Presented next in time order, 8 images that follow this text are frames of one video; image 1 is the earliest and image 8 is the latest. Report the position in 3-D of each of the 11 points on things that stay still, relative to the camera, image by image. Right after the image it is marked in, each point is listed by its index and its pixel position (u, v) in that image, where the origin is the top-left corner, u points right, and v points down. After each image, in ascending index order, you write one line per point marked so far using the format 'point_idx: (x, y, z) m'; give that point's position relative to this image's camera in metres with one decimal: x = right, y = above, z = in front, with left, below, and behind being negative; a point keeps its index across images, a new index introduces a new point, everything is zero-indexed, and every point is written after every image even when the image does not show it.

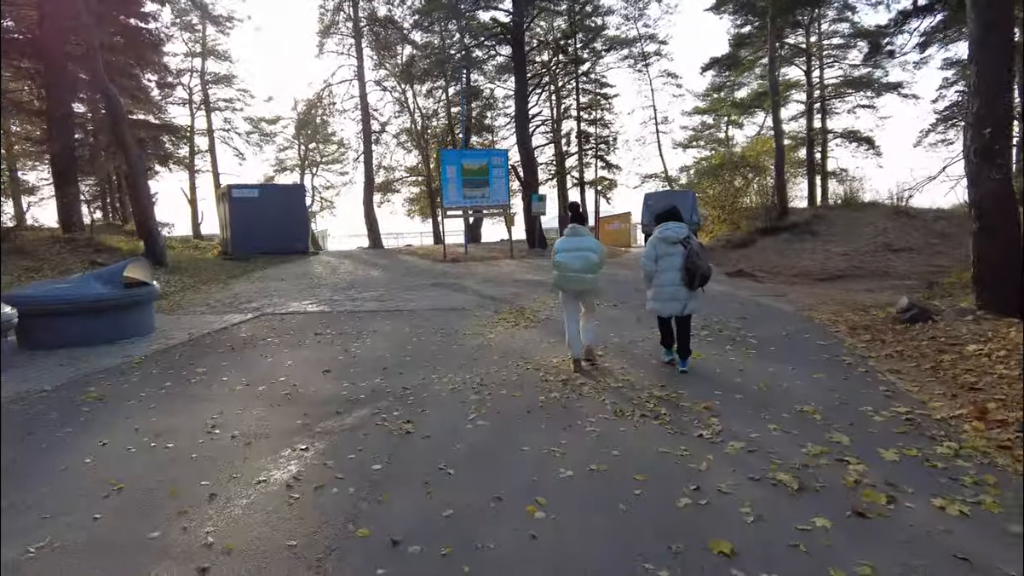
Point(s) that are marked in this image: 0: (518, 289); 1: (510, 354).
0: (+0.1, 0.0, +12.7) m
1: (0.0, -0.7, +6.8) m
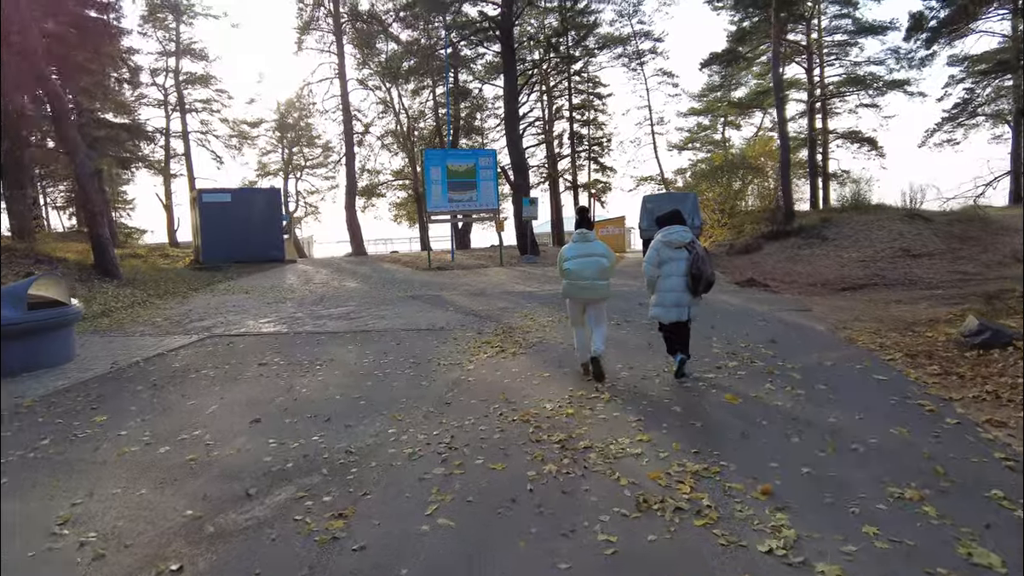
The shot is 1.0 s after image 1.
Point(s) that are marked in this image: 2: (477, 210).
0: (-0.1, -0.2, +11.3) m
1: (-0.2, -0.9, +5.4) m
2: (-1.1, +2.4, +19.7) m
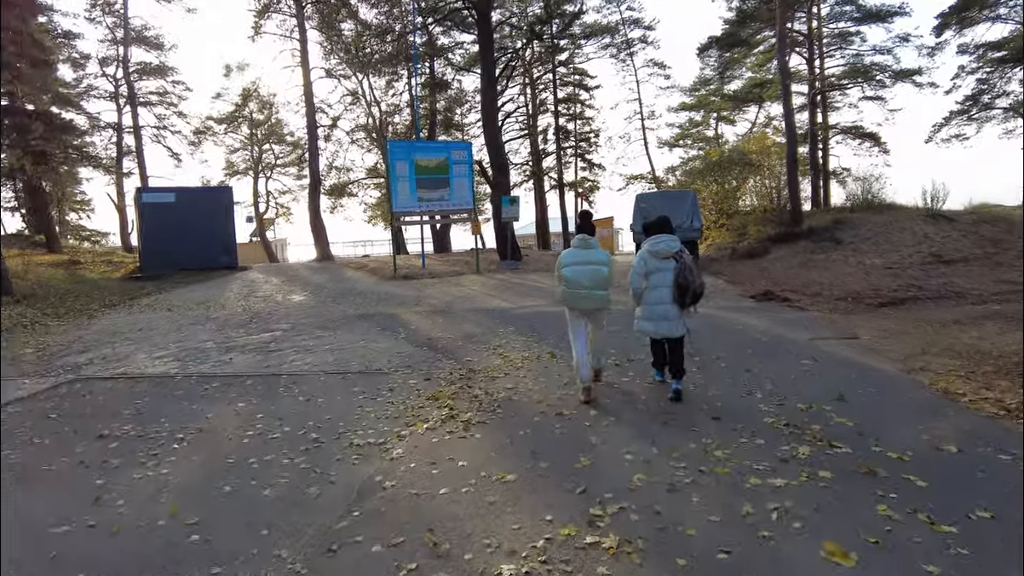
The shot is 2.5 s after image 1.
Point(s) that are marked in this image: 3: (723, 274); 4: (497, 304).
0: (-0.5, -0.5, +9.0) m
1: (-0.5, -1.2, +3.1) m
2: (-1.7, +2.1, +17.4) m
3: (+5.3, +0.4, +16.4) m
4: (-0.3, -0.3, +11.4) m
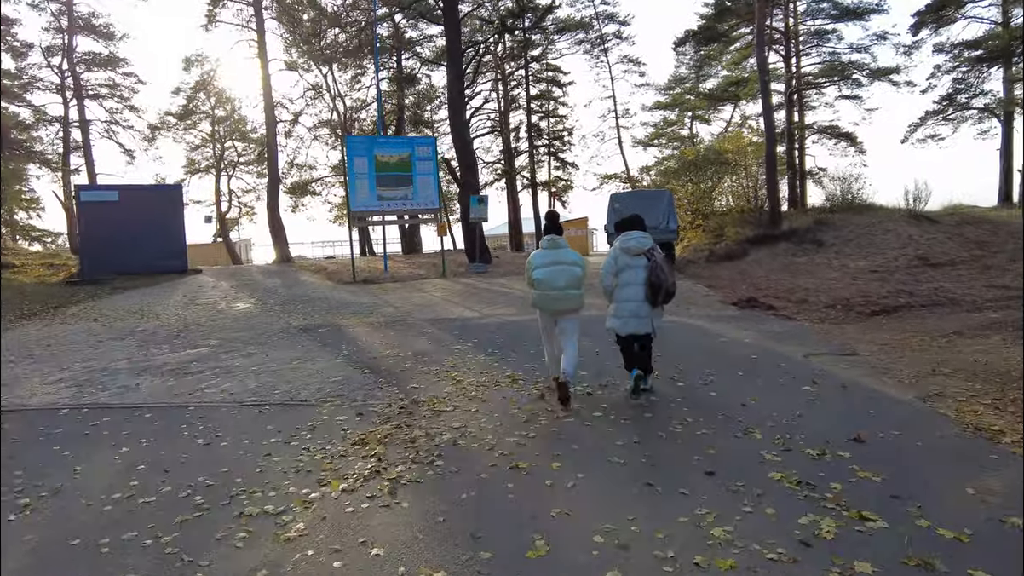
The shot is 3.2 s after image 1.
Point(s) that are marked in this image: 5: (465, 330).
0: (-1.0, -0.6, +8.0) m
1: (-0.8, -1.3, +2.1) m
2: (-2.5, +2.0, +16.3) m
3: (+4.5, +0.2, +15.5) m
4: (-0.9, -0.4, +10.4) m
5: (-0.6, -0.6, +8.7) m
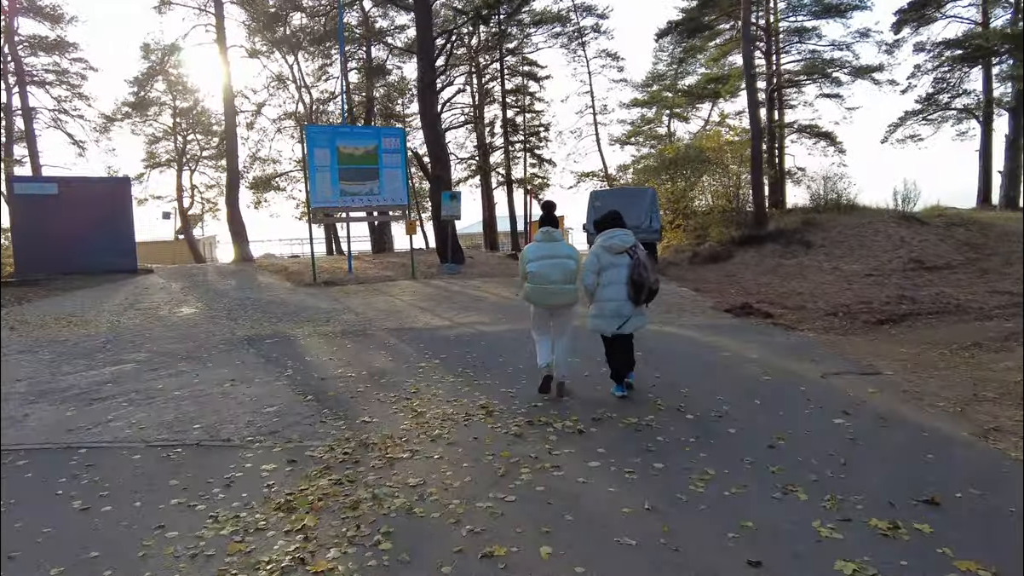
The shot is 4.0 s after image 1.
0: (-1.3, -0.7, +6.9) m
1: (-0.8, -1.4, +1.0) m
2: (-3.1, +1.9, +15.2) m
3: (+3.9, +0.2, +14.7) m
4: (-1.2, -0.5, +9.3) m
5: (-0.9, -0.6, +7.7) m
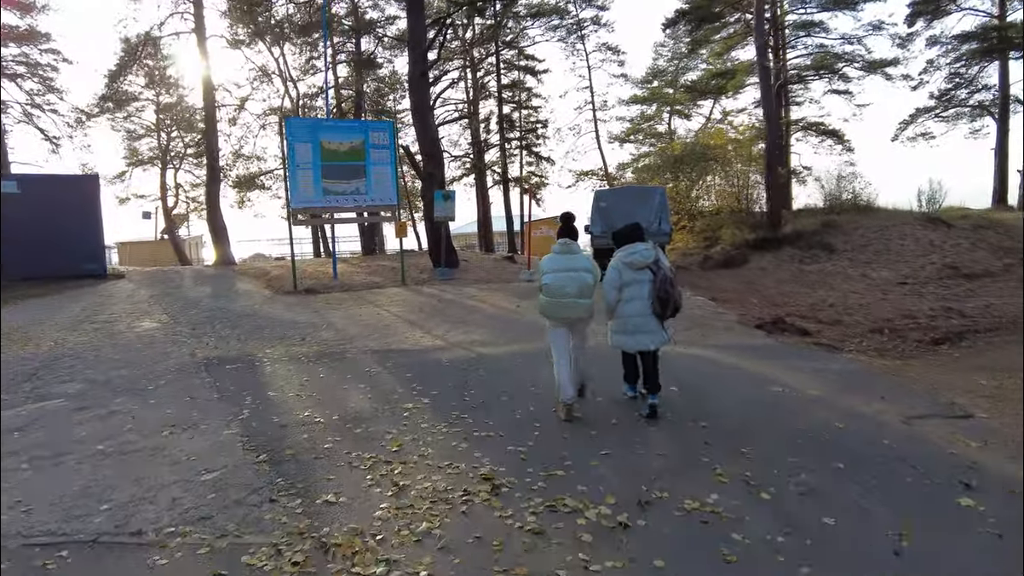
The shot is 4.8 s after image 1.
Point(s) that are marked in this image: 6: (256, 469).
0: (-1.3, -0.9, +5.7) m
1: (-0.7, -1.6, -0.2) m
2: (-3.1, +1.8, +14.0) m
3: (+3.9, 0.0, +13.5) m
4: (-1.2, -0.7, +8.1) m
5: (-0.9, -0.8, +6.5) m
6: (-1.6, -1.1, +4.0) m
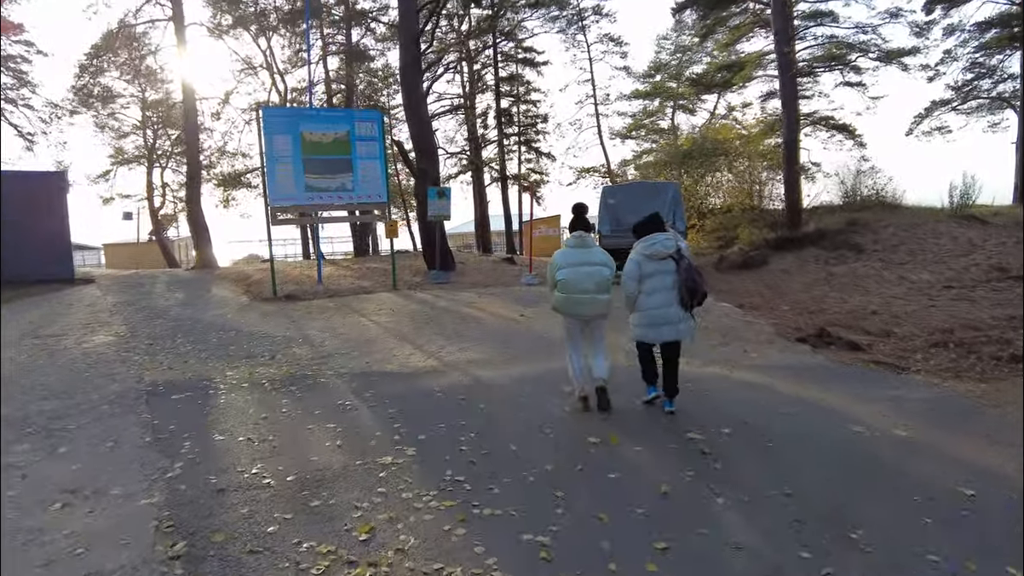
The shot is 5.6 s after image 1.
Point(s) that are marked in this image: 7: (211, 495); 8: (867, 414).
0: (-1.2, -1.0, +4.5) m
1: (-0.6, -1.7, -1.4) m
2: (-3.1, +1.6, +12.7) m
3: (+3.9, -0.1, +12.3) m
4: (-1.2, -0.8, +6.9) m
5: (-0.8, -0.9, +5.2) m
6: (-1.5, -1.2, +2.8) m
7: (-1.7, -1.1, +3.6) m
8: (+2.6, -0.9, +4.8) m
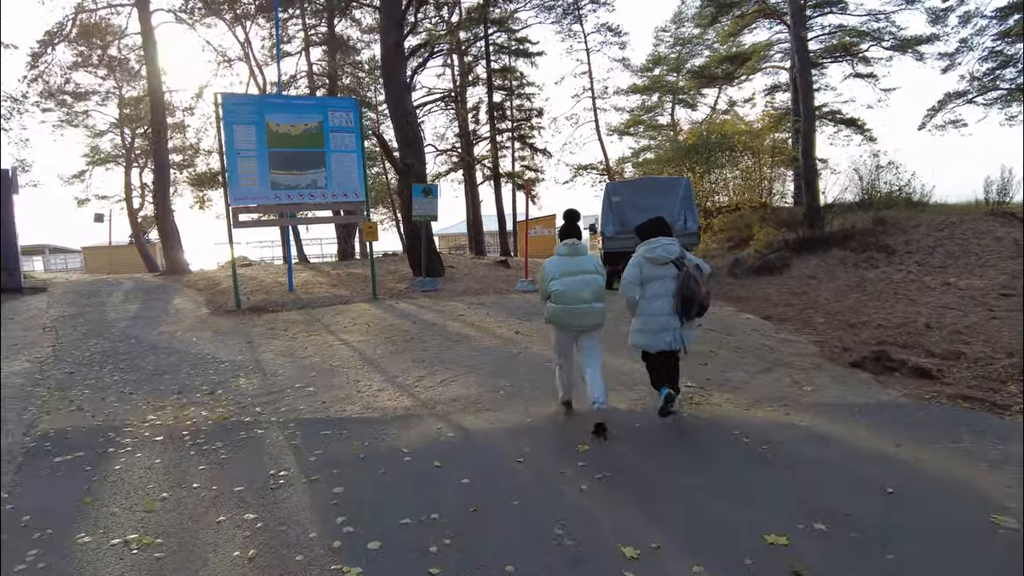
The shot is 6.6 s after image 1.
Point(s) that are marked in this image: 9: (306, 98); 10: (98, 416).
0: (-1.2, -1.2, +3.1) m
1: (-0.6, -1.8, -2.8) m
2: (-3.2, +1.5, +11.3) m
3: (+3.8, -0.2, +11.0) m
4: (-1.2, -0.9, +5.5) m
5: (-0.8, -1.1, +3.8) m
6: (-1.5, -1.4, +1.4) m
7: (-1.7, -1.3, +2.2) m
8: (+2.6, -1.1, +3.4) m
9: (-3.4, +3.2, +11.0) m
10: (-3.4, -1.0, +5.4) m
